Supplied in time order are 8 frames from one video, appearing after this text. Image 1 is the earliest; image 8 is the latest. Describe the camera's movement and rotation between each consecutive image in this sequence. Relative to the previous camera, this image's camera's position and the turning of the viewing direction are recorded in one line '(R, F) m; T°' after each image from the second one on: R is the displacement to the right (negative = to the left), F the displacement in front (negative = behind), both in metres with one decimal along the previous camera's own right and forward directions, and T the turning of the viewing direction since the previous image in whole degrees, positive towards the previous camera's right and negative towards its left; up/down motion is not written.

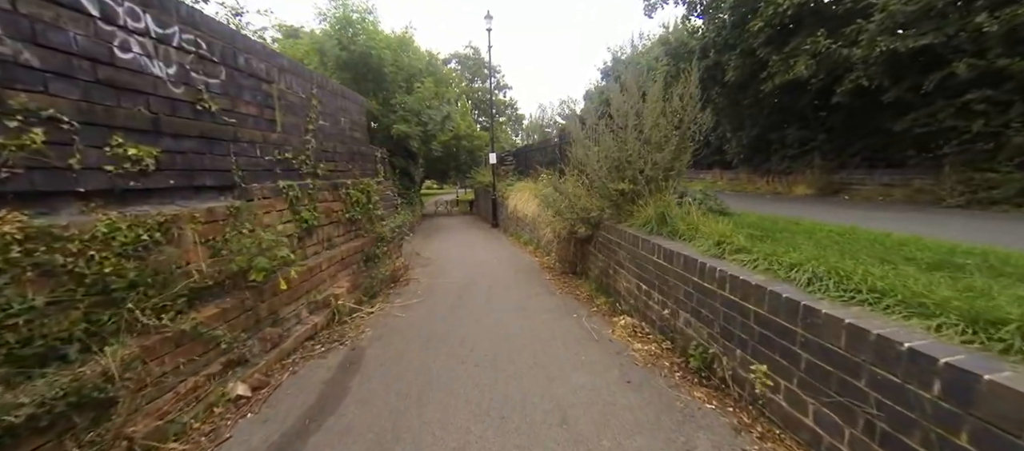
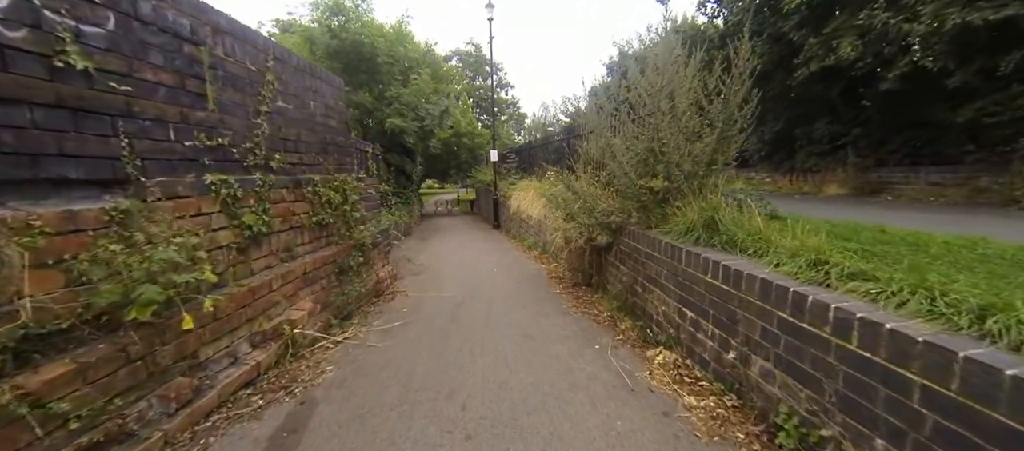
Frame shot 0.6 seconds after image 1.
(0.0, +0.8) m; 0°
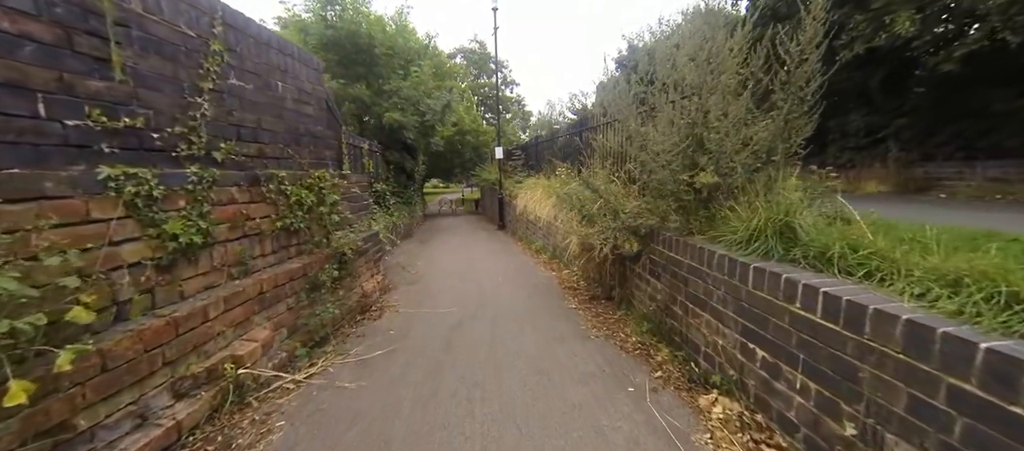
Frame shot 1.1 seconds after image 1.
(0.0, +0.7) m; -1°
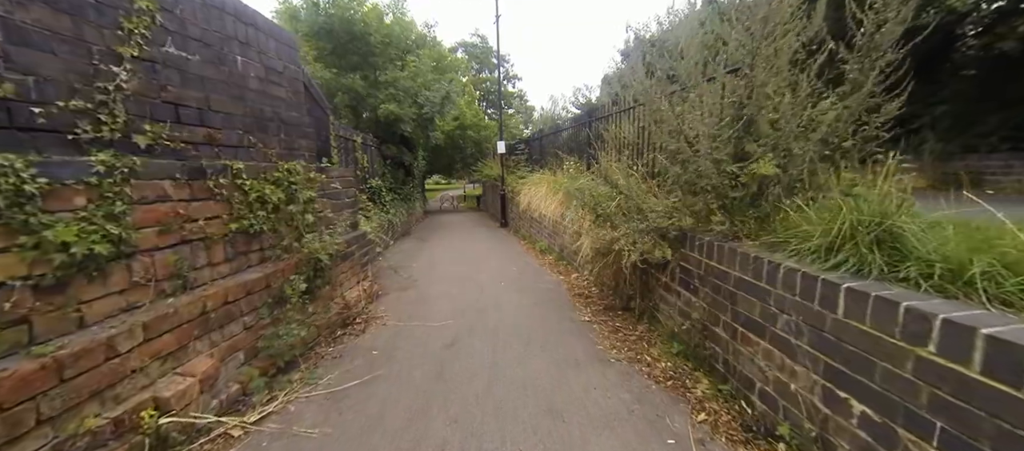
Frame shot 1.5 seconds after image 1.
(0.0, +0.5) m; 0°
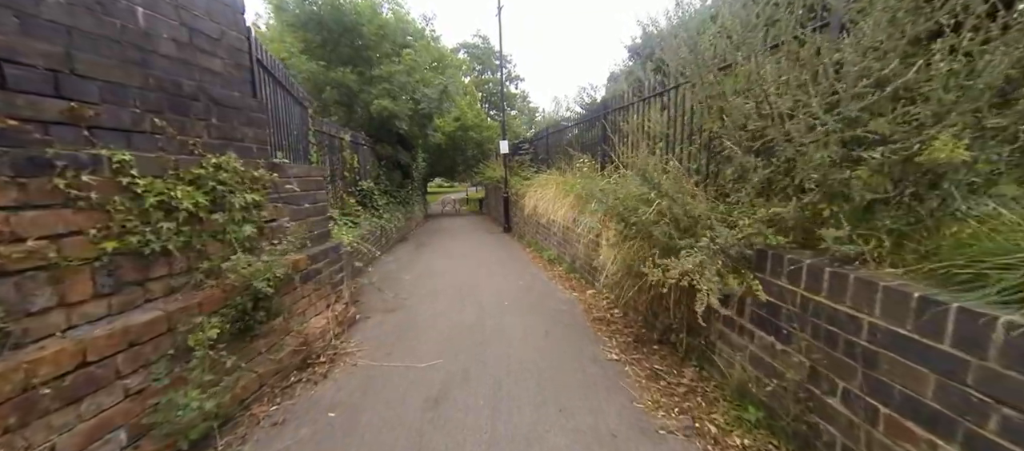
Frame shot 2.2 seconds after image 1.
(0.0, +0.8) m; 0°
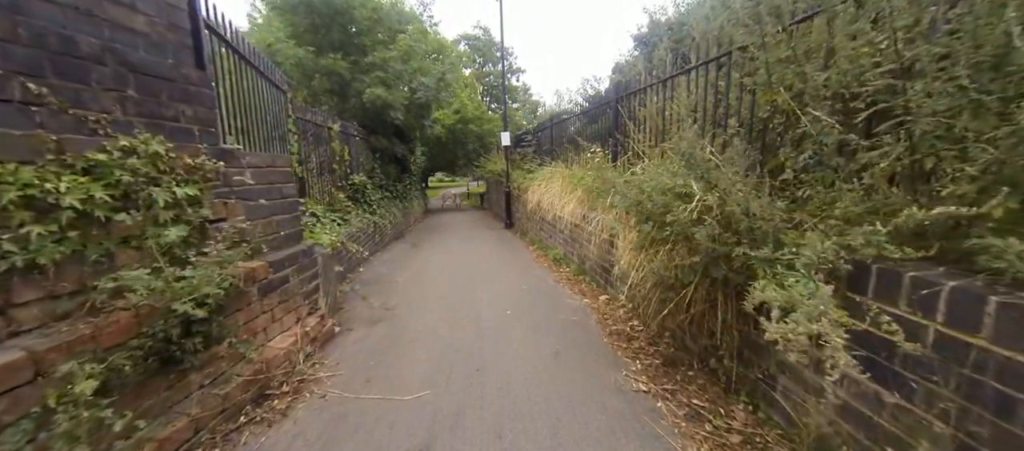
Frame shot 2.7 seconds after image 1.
(0.0, +0.5) m; 0°
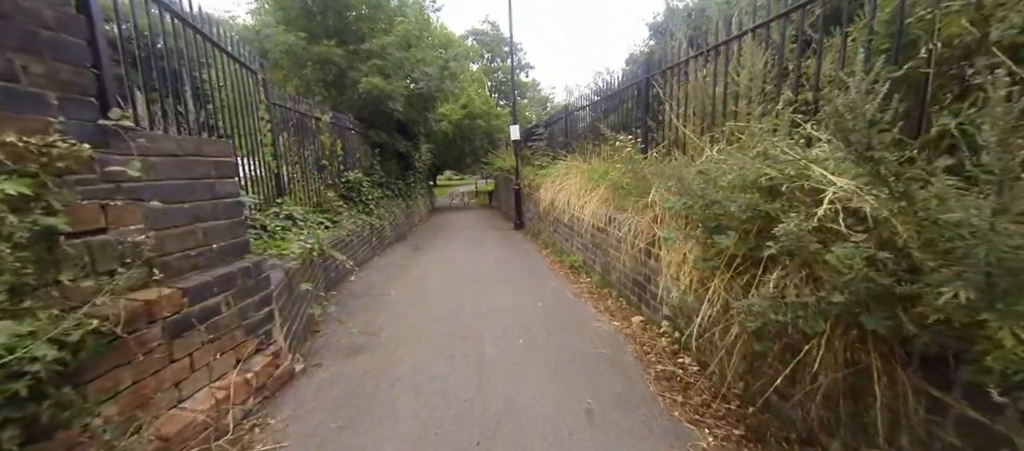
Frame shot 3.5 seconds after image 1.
(0.0, +0.8) m; -1°
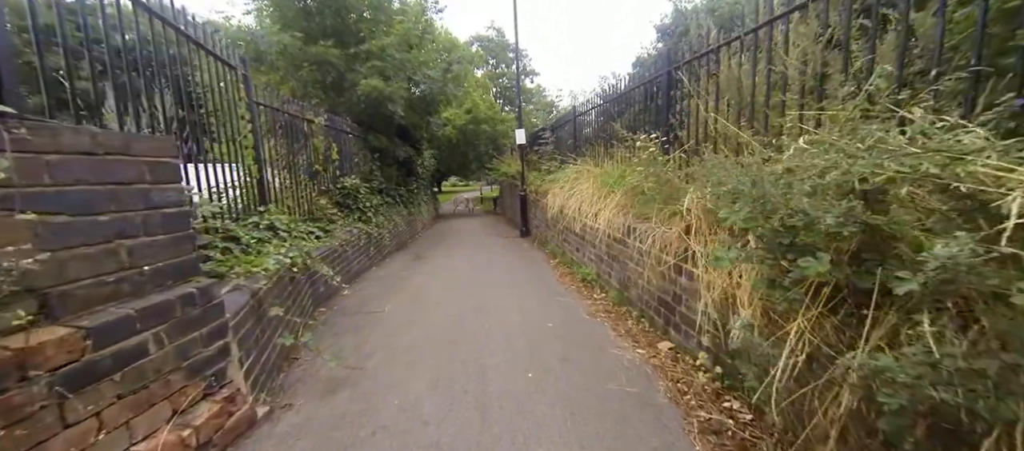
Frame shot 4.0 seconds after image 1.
(0.0, +0.5) m; -1°
